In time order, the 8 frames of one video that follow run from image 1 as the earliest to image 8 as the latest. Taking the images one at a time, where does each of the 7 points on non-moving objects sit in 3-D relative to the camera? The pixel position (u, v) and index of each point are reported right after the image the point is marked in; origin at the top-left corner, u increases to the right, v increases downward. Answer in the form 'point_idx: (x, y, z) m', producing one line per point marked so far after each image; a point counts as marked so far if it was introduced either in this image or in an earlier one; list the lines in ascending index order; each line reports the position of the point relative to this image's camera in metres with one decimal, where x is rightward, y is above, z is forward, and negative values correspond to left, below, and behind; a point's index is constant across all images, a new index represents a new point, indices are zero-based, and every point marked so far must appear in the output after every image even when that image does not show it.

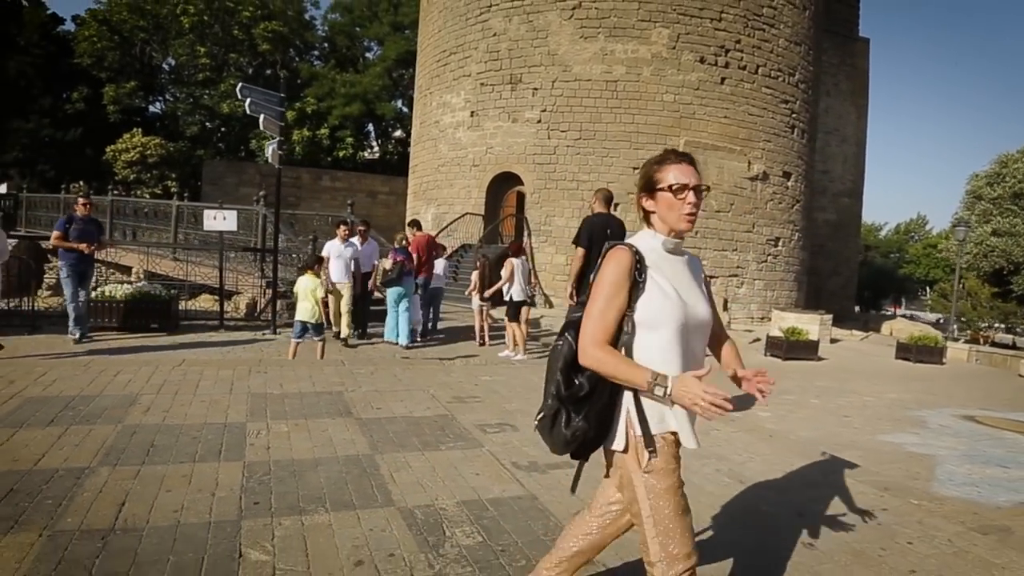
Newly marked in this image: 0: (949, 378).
0: (+7.4, -1.5, +11.2) m
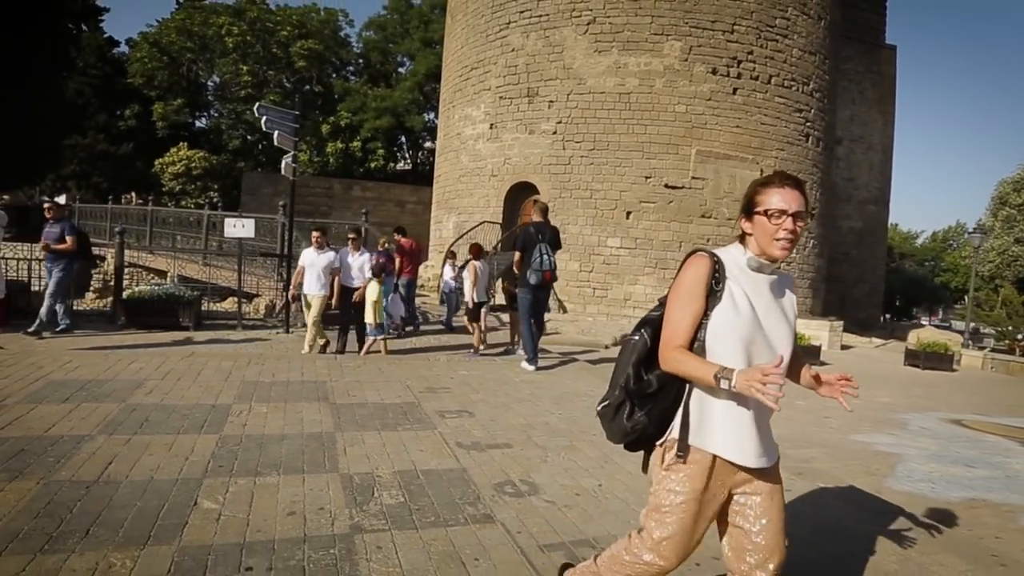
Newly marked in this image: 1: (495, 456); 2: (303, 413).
0: (+7.5, -1.6, +11.2) m
1: (-0.1, -1.1, +4.2) m
2: (-1.5, -0.9, +4.8) m
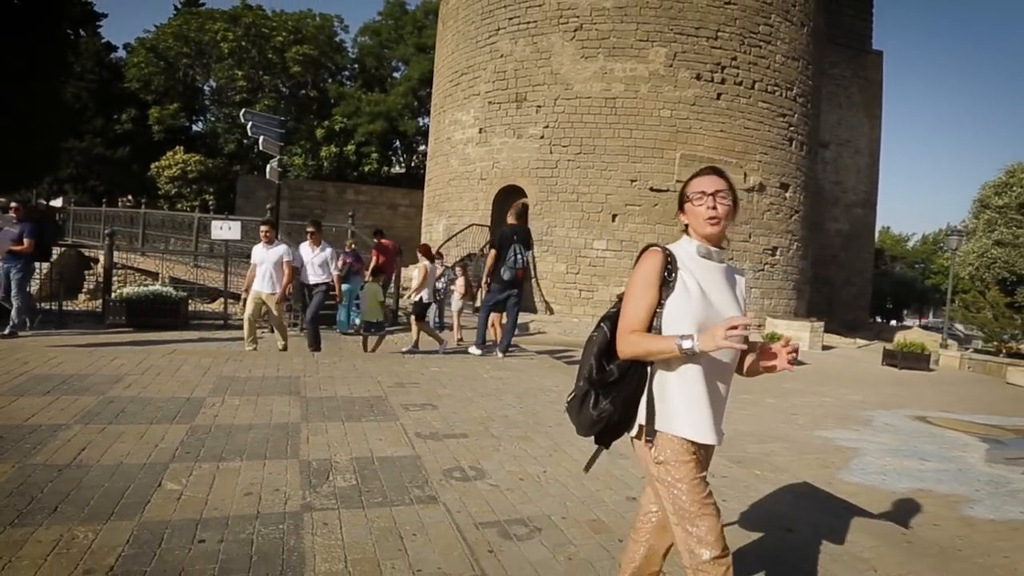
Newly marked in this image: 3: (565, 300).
0: (+7.2, -1.6, +11.4) m
1: (-0.4, -1.0, +4.4) m
2: (-1.8, -0.9, +5.0) m
3: (+1.3, -0.3, +15.7) m
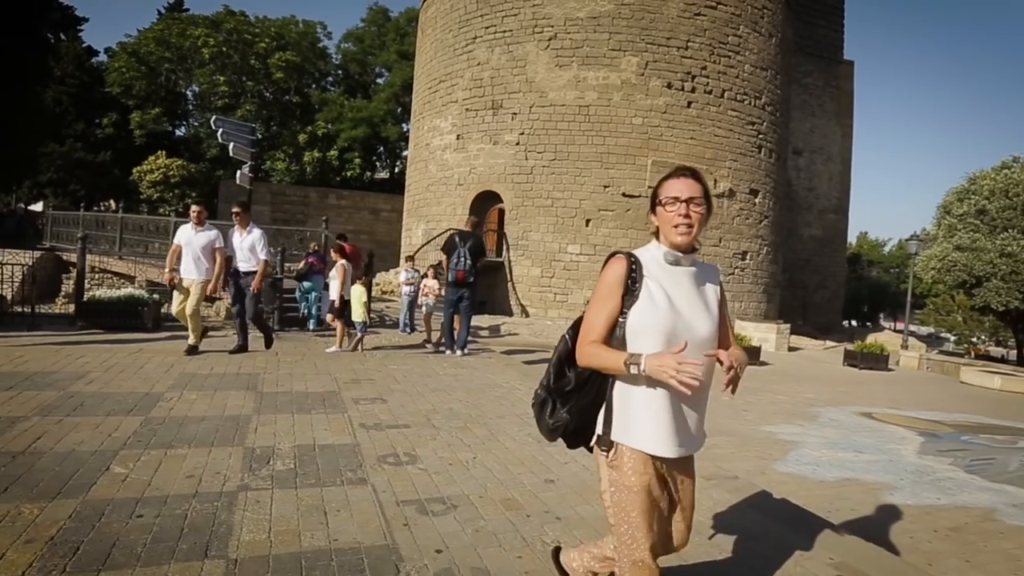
0: (+6.6, -1.7, +11.8) m
1: (-0.9, -1.0, +4.7) m
2: (-2.3, -0.9, +5.3) m
3: (+0.7, -0.4, +16.0) m
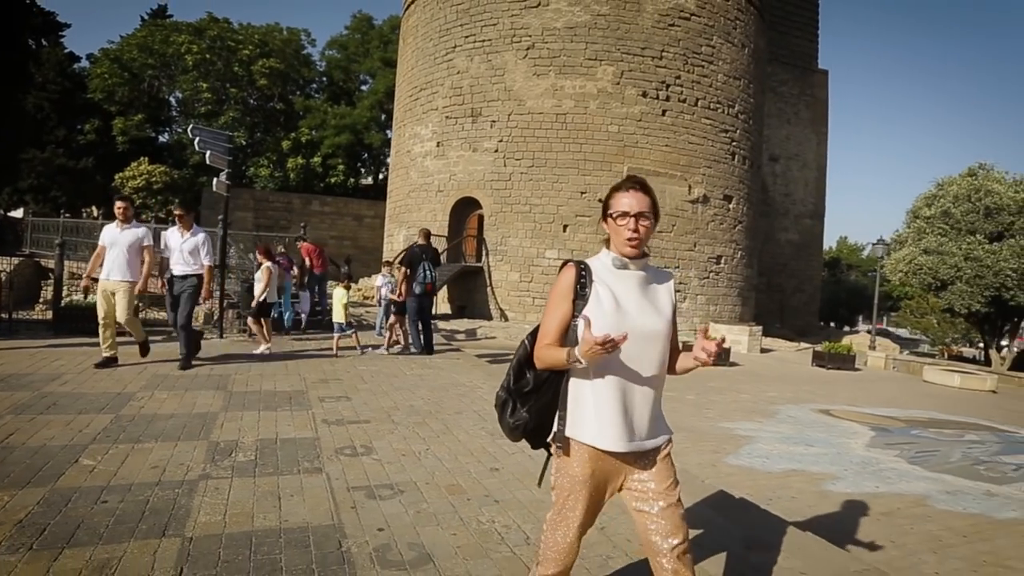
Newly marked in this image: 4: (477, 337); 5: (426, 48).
0: (+6.2, -1.7, +12.1) m
1: (-1.2, -1.1, +5.0) m
2: (-2.6, -0.9, +5.5) m
3: (+0.2, -0.5, +16.3) m
4: (-0.7, -0.9, +12.7) m
5: (-2.4, +6.5, +18.1) m
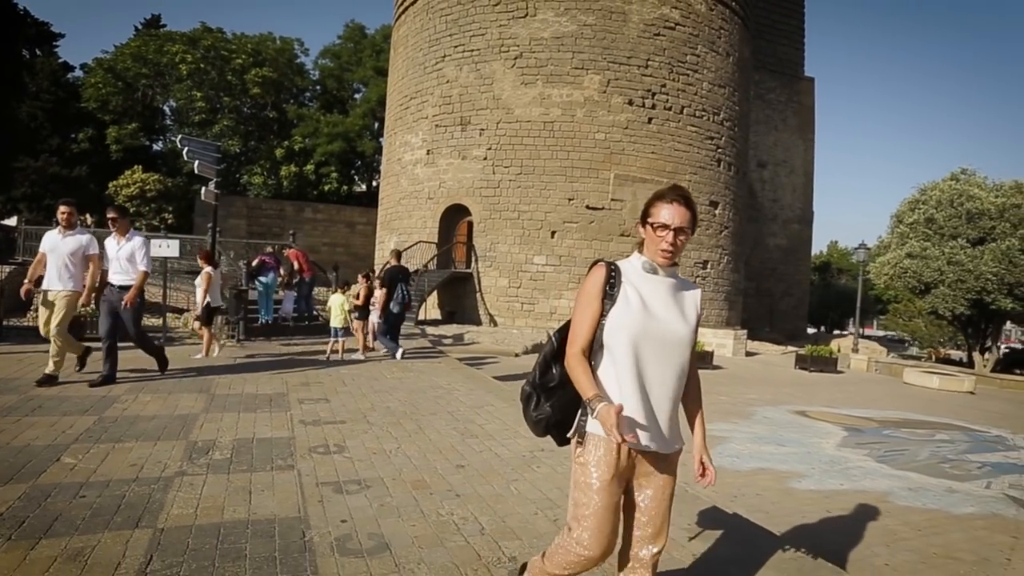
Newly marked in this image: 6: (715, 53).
0: (+5.9, -1.8, +12.4) m
1: (-1.5, -1.1, +5.2) m
2: (-2.9, -1.0, +5.7) m
3: (-0.1, -0.6, +16.5) m
4: (-0.9, -1.0, +12.9) m
5: (-2.7, +6.4, +18.3) m
6: (+5.3, +6.2, +17.4) m
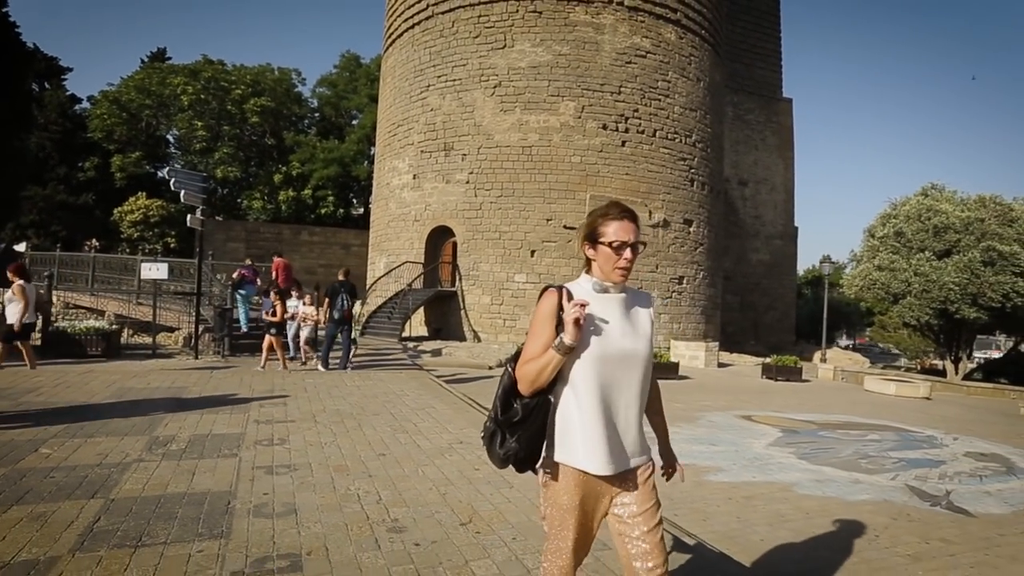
0: (+5.4, -2.0, +12.9) m
1: (-2.1, -1.2, +5.9) m
2: (-3.5, -1.1, +6.5) m
3: (-0.6, -1.0, +17.2) m
4: (-1.4, -1.4, +13.6) m
5: (-3.2, +5.8, +19.3) m
6: (+4.8, +5.8, +18.3) m
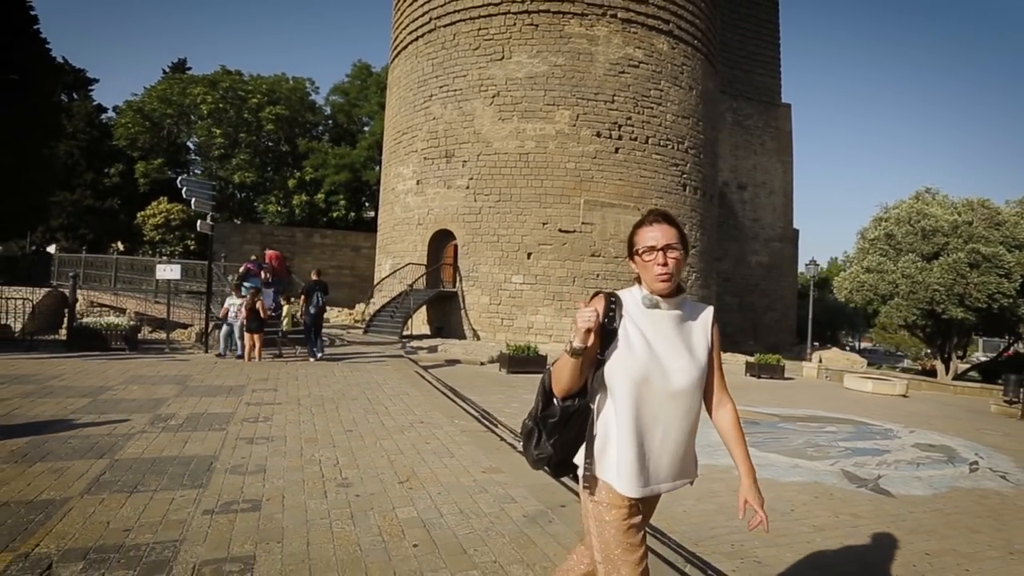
0: (+5.2, -2.1, +13.5) m
1: (-2.5, -1.2, +6.7) m
2: (-3.9, -1.1, +7.3) m
3: (-0.6, -1.1, +18.0) m
4: (-1.6, -1.4, +14.4) m
5: (-3.2, +5.8, +20.1) m
6: (+4.8, +5.8, +18.9) m
